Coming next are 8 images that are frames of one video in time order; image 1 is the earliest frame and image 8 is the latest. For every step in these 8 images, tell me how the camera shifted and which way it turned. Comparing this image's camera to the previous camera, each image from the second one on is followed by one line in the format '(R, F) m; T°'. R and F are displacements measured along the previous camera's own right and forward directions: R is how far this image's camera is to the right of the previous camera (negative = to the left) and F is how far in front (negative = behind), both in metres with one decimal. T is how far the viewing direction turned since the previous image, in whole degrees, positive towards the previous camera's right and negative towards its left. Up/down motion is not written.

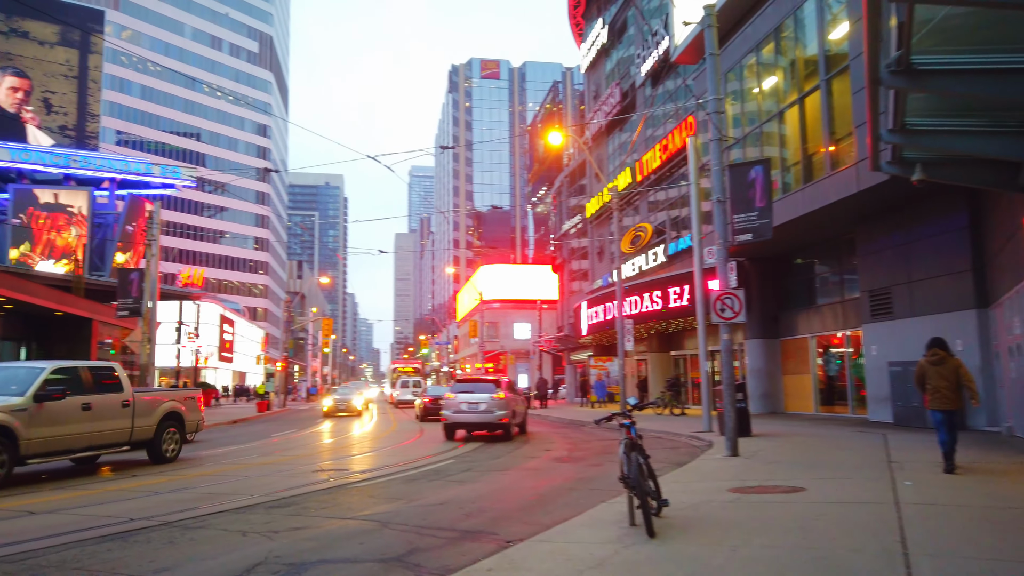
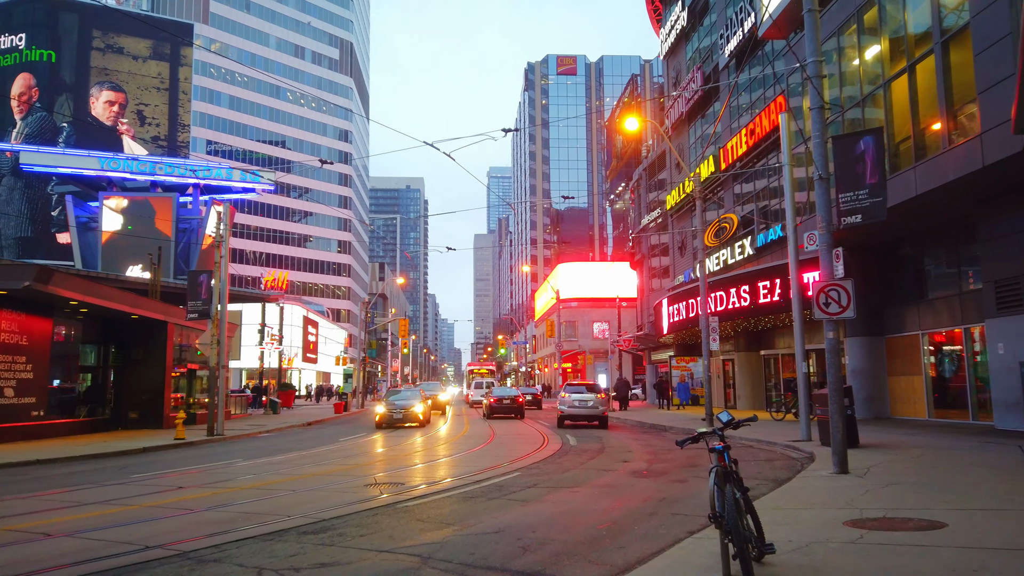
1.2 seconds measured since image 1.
(+0.2, +1.3) m; -6°
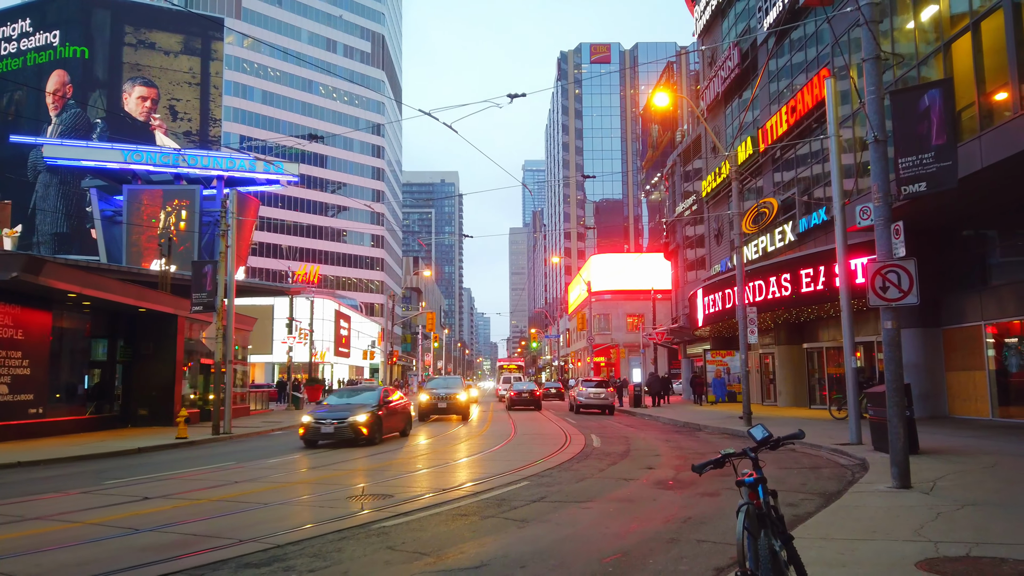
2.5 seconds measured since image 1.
(+0.5, +1.5) m; -3°
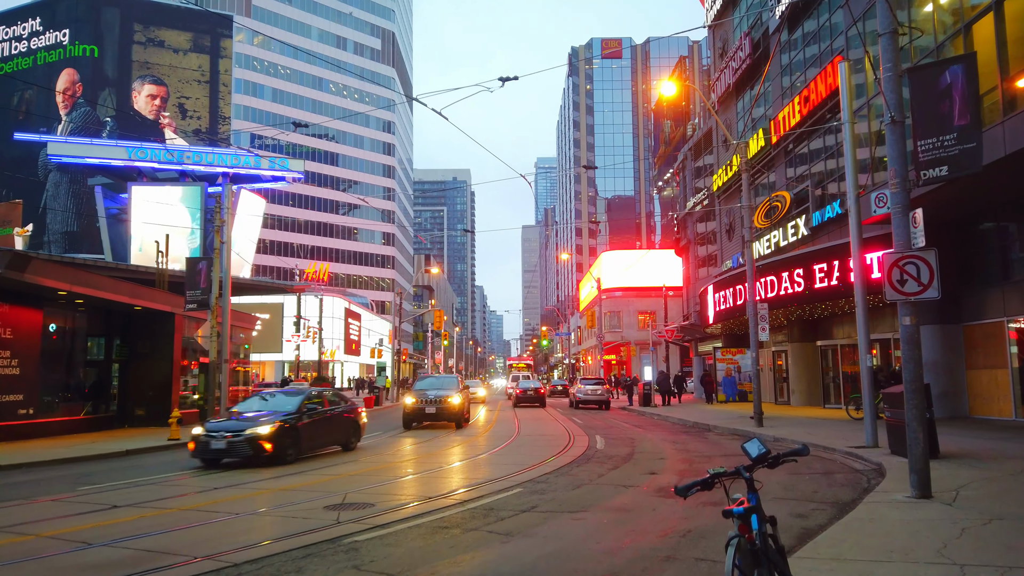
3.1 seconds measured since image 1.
(+0.3, +0.7) m; -1°
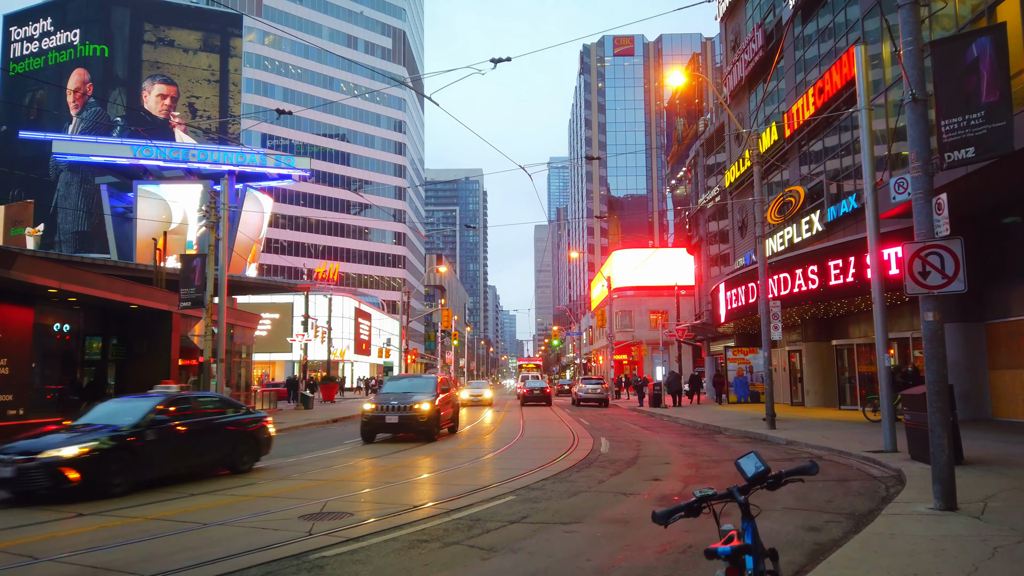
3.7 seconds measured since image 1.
(+0.3, +0.7) m; -1°
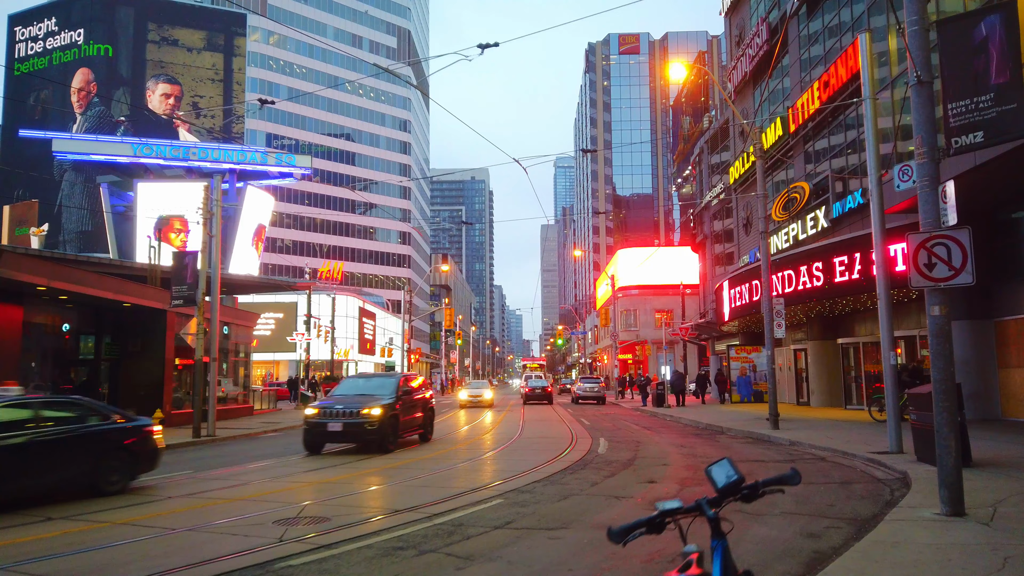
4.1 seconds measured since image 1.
(+0.3, +0.4) m; -1°
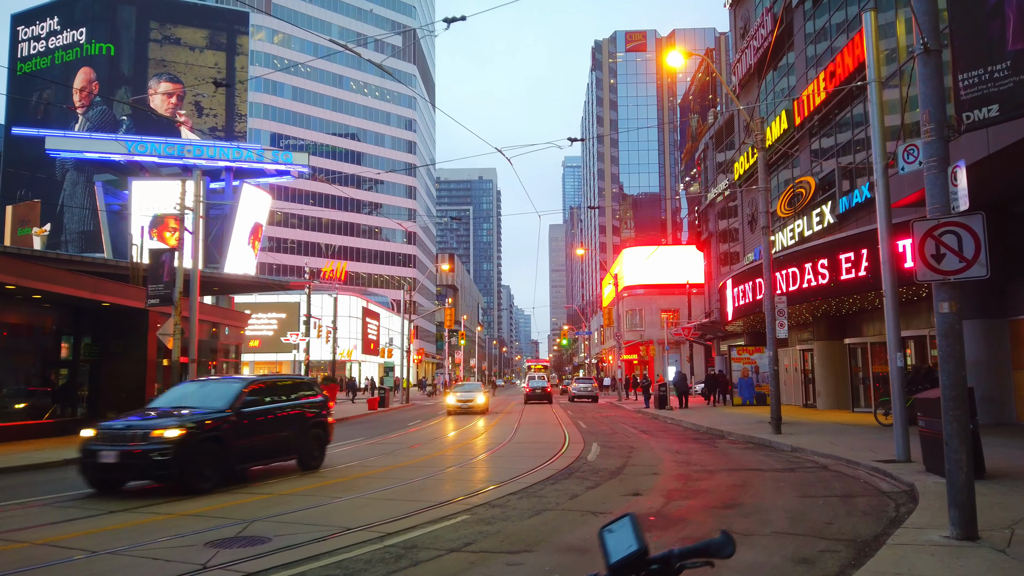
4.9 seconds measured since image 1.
(+0.5, +0.8) m; -1°
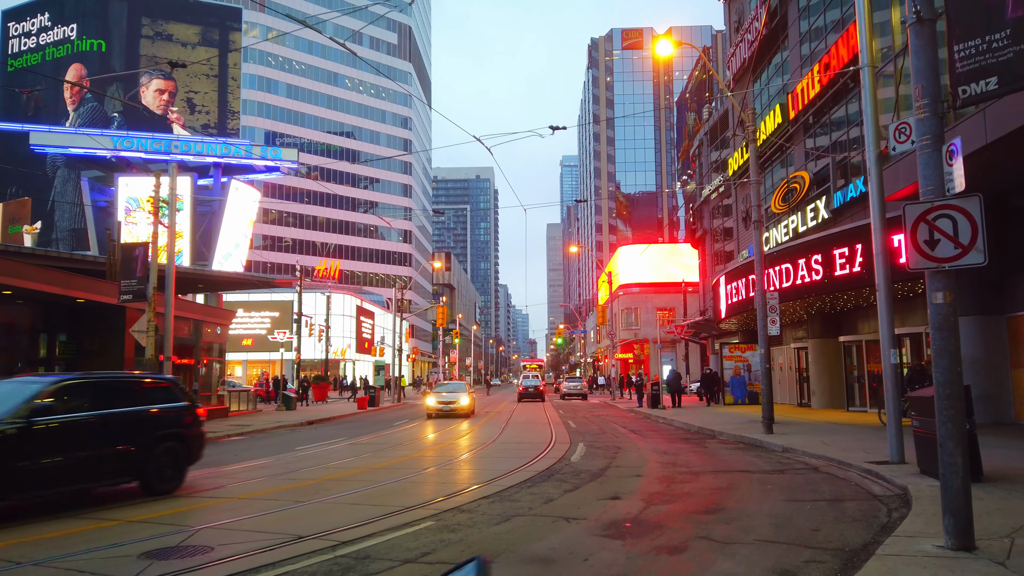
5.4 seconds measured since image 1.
(+0.3, +0.5) m; 0°
